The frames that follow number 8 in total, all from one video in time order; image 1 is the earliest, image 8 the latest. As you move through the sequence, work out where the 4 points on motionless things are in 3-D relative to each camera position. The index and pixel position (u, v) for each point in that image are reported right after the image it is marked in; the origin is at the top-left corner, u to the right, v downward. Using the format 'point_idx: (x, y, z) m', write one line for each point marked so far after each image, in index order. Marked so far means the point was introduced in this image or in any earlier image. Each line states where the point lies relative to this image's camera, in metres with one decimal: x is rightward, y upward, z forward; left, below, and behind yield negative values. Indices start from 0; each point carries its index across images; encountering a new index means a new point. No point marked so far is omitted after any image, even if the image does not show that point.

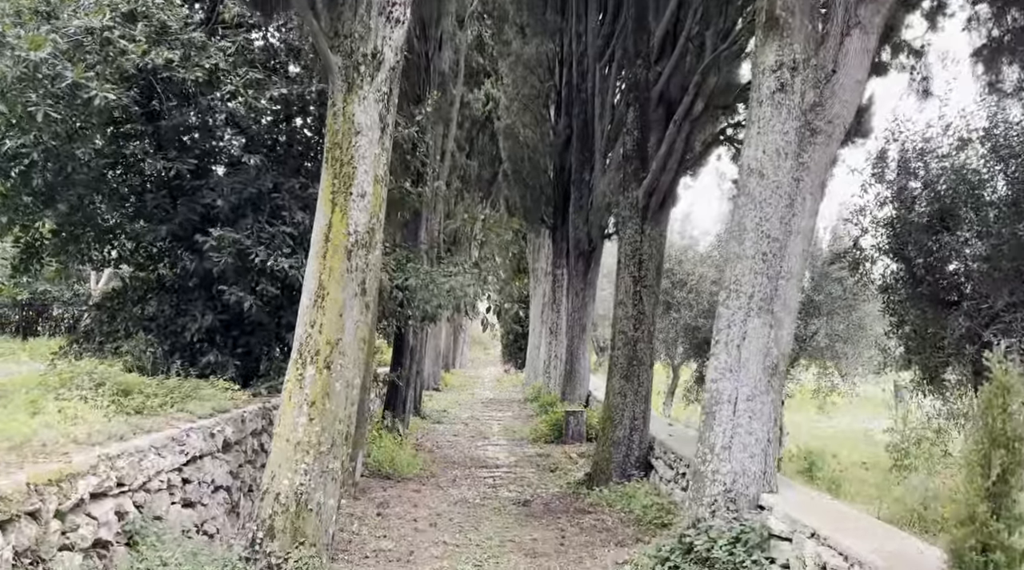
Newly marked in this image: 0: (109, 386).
0: (-3.3, -0.8, +7.1) m
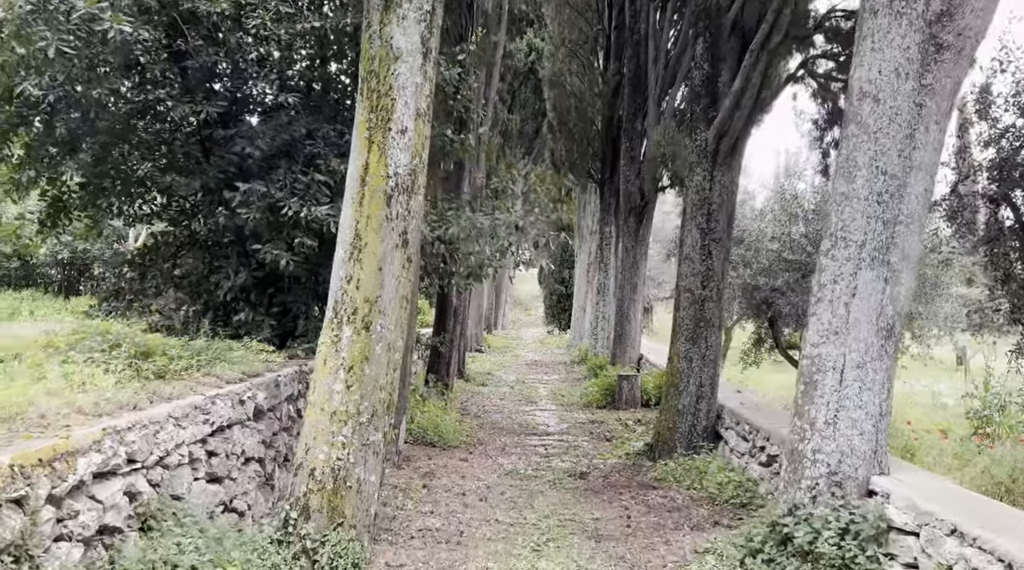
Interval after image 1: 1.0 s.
0: (-2.8, -0.5, +6.5) m
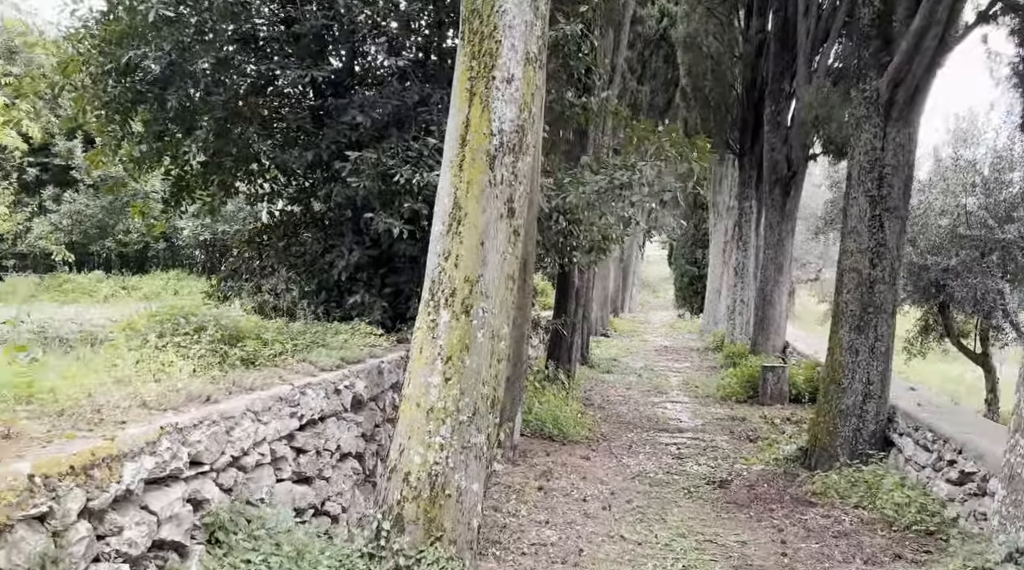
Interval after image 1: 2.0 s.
0: (-2.0, -0.3, +5.9) m
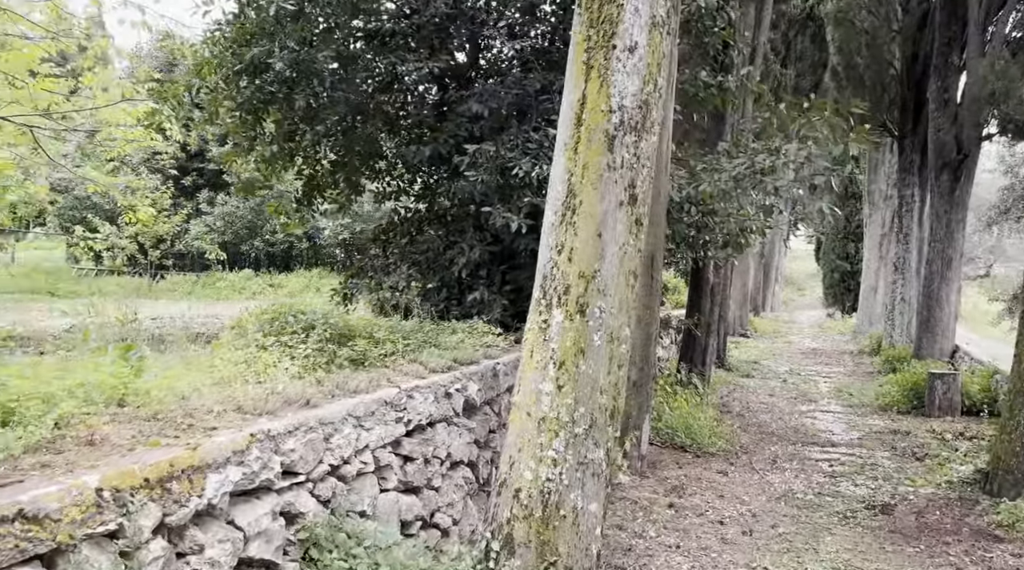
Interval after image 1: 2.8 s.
0: (-1.2, -0.3, +5.6) m
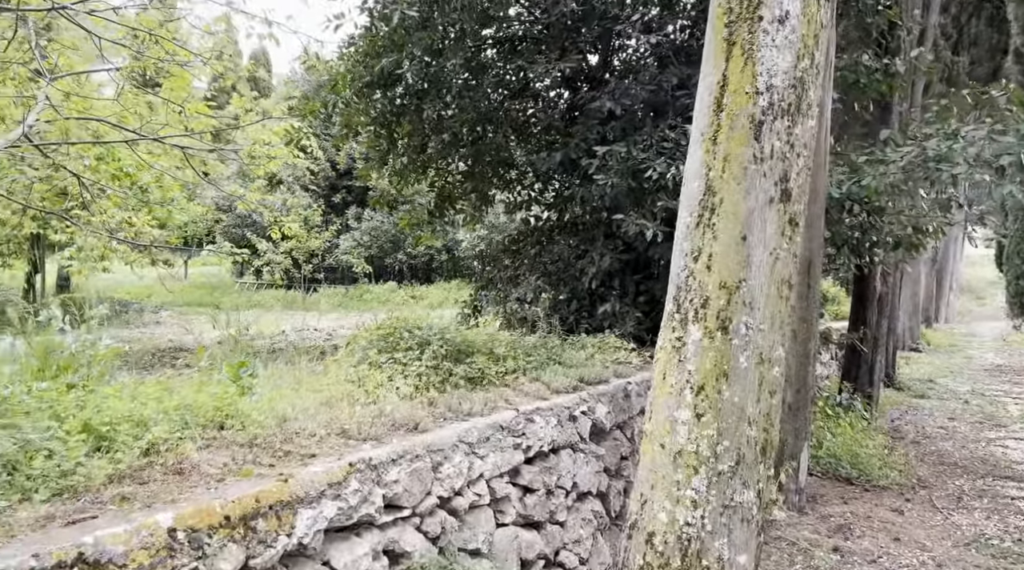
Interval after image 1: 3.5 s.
0: (-0.4, -0.4, +5.3) m
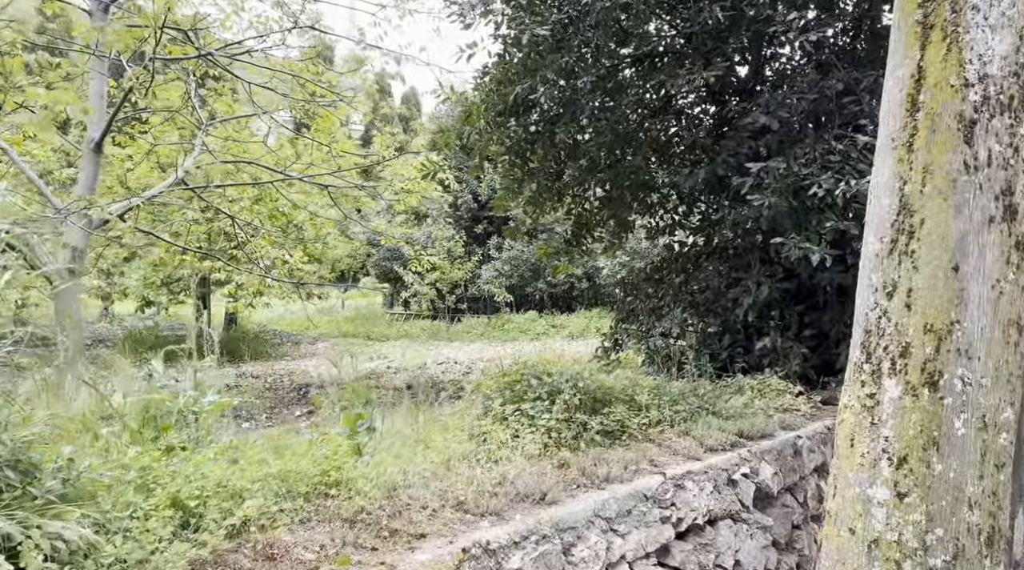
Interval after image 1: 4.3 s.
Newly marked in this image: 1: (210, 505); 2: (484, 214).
0: (+0.3, -0.6, +4.6) m
1: (-1.1, -0.8, +3.1) m
2: (-0.6, +1.4, +17.7) m
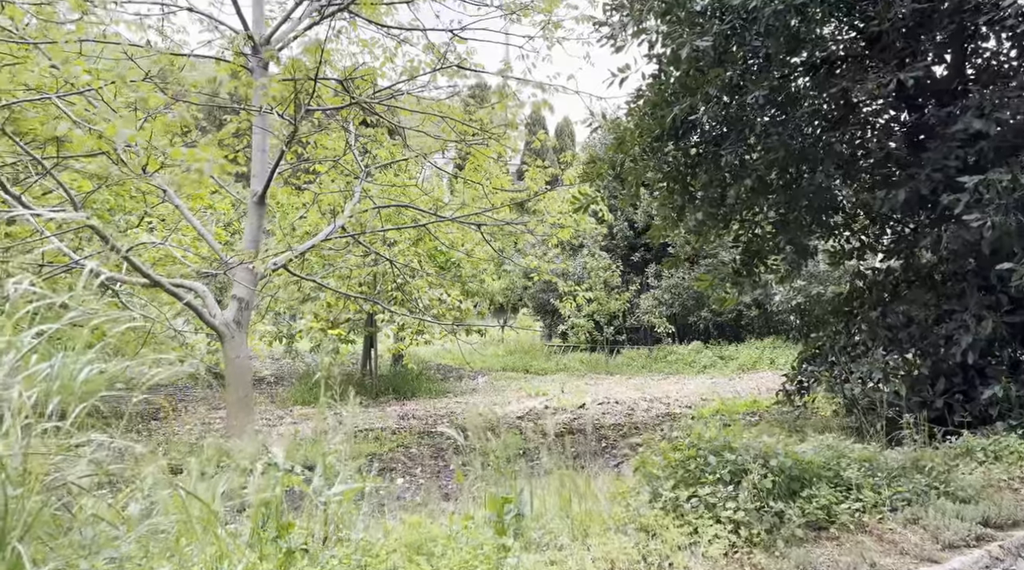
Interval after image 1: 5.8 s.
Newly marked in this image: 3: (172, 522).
0: (+1.1, -0.8, +3.8) m
1: (-0.6, -1.0, +2.6) m
2: (+2.5, +0.8, +16.9) m
3: (-1.2, -0.8, +3.1) m
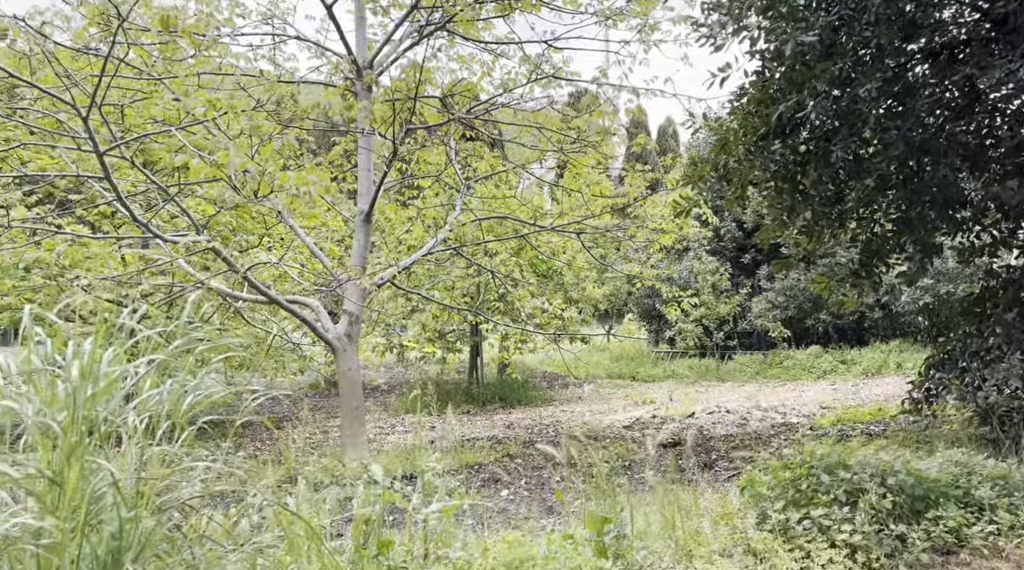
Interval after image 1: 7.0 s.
0: (+1.5, -0.8, +3.6) m
1: (-0.3, -1.1, +2.5) m
2: (+4.3, +0.7, +16.4) m
3: (-0.8, -0.9, +3.2) m
